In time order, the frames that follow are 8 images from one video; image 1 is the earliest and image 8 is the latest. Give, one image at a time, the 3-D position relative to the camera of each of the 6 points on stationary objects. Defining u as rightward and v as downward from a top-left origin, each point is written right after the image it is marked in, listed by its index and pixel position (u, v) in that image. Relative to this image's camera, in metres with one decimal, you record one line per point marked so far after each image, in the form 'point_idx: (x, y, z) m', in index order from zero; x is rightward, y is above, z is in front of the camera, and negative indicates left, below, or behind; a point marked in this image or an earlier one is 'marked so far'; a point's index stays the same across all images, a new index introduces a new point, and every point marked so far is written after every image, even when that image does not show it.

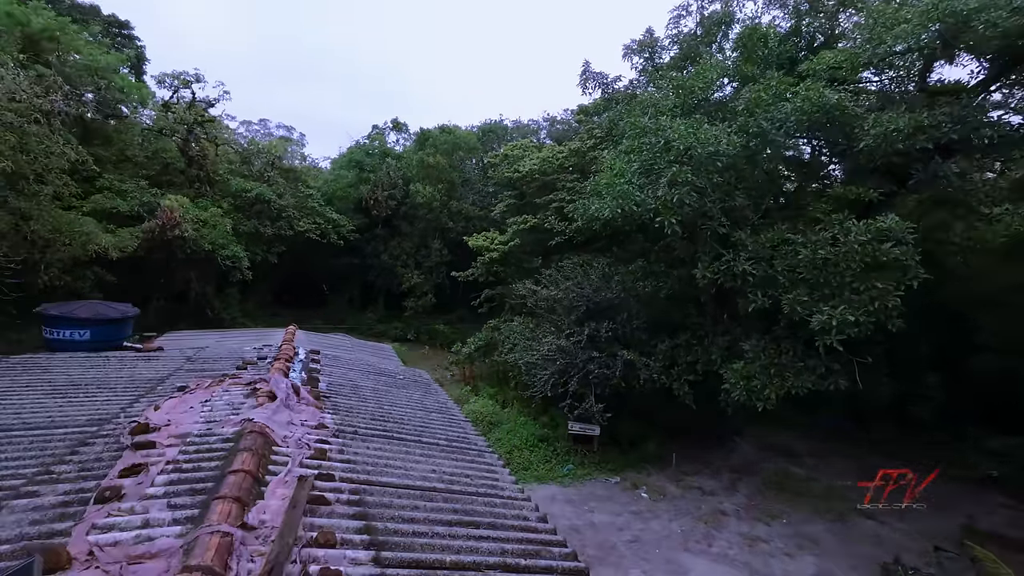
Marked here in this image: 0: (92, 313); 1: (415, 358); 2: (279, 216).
0: (-5.9, -0.4, +7.0) m
1: (-3.8, -2.8, +19.7) m
2: (-8.7, +2.7, +18.8) m
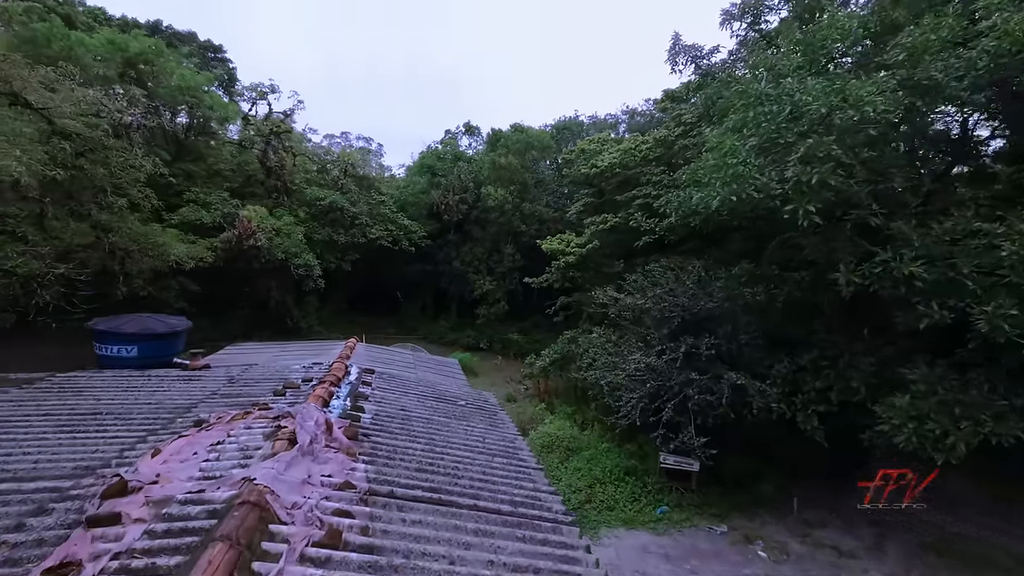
0: (-4.9, -0.5, +6.6) m
1: (-0.9, -3.0, +18.8) m
2: (-5.9, +2.4, +18.7) m
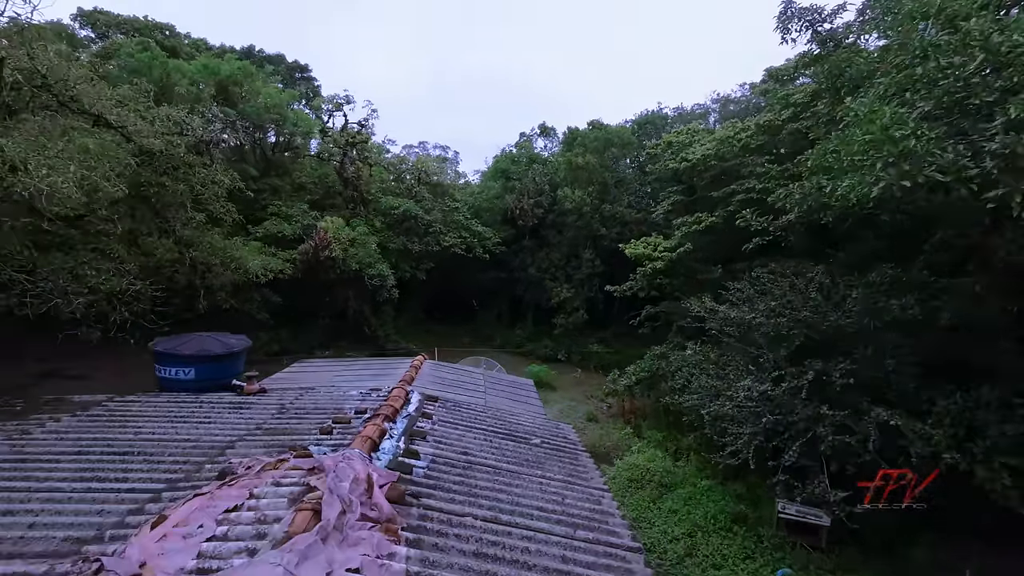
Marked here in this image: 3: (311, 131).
0: (-3.9, -0.8, +6.2) m
1: (+2.0, -3.3, +17.6) m
2: (-3.1, +2.1, +18.3) m
3: (-7.1, +5.6, +17.8) m
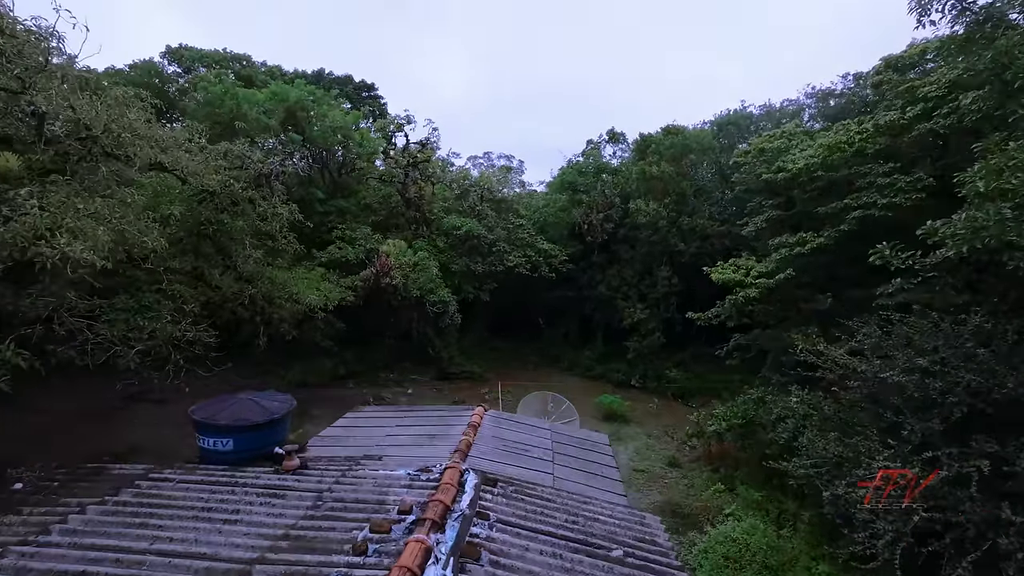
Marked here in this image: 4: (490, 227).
0: (-3.1, -1.5, +5.6) m
1: (+4.2, -4.0, +16.2) m
2: (-0.8, +1.3, +17.6) m
3: (-4.8, +4.8, +17.6) m
4: (-0.8, +2.2, +17.9) m
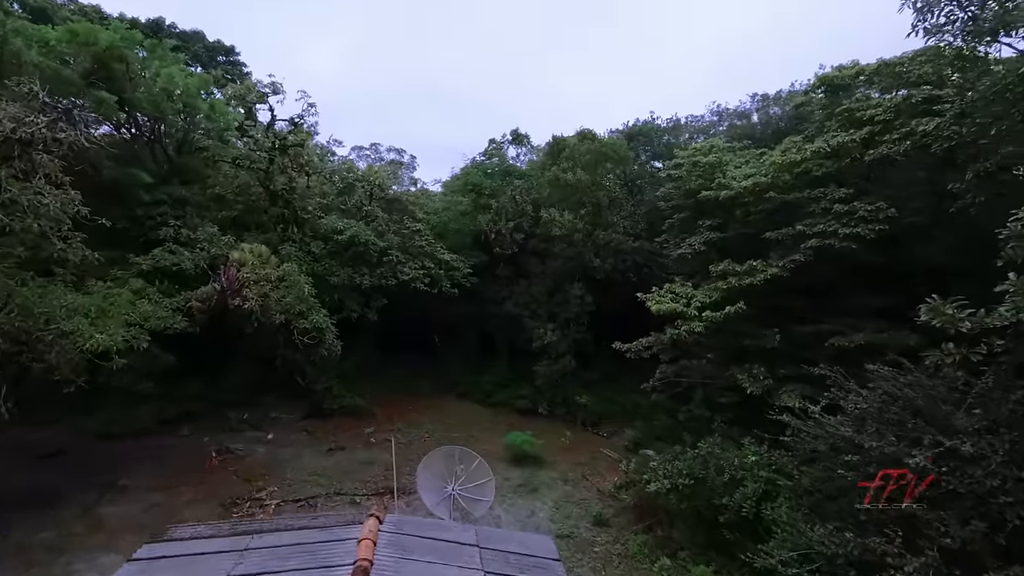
0: (-3.5, -1.9, +2.4) m
1: (+1.2, -4.6, +14.3) m
2: (-3.9, +0.8, +14.6) m
3: (-7.7, +4.3, +13.7) m
4: (-4.0, +1.7, +14.8) m
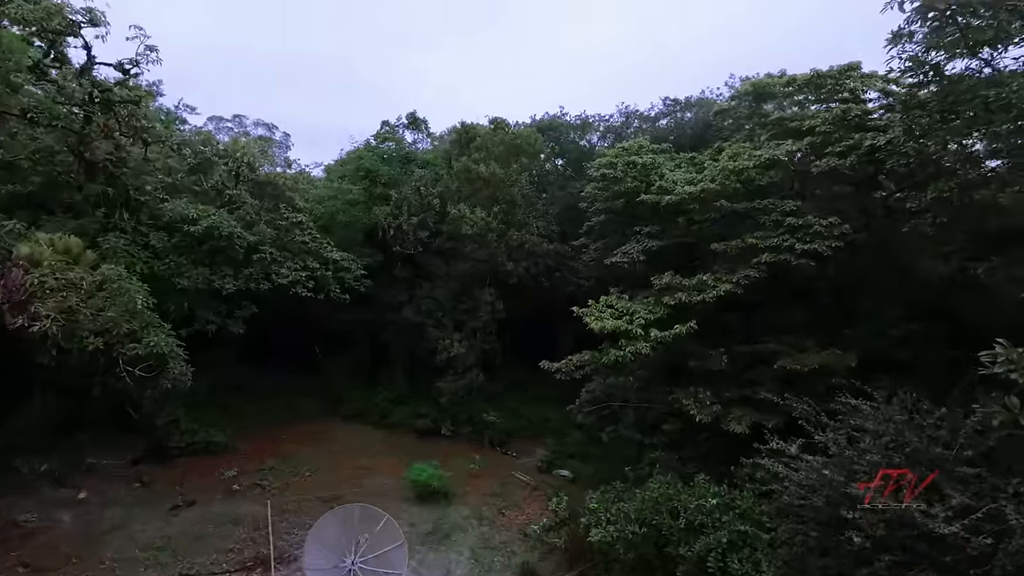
0: (-2.9, -2.2, -0.1) m
1: (-1.2, -4.8, +12.6) m
2: (-6.1, +0.7, +11.6) m
3: (-9.6, +4.3, +9.8) m
4: (-6.3, +1.6, +11.8) m
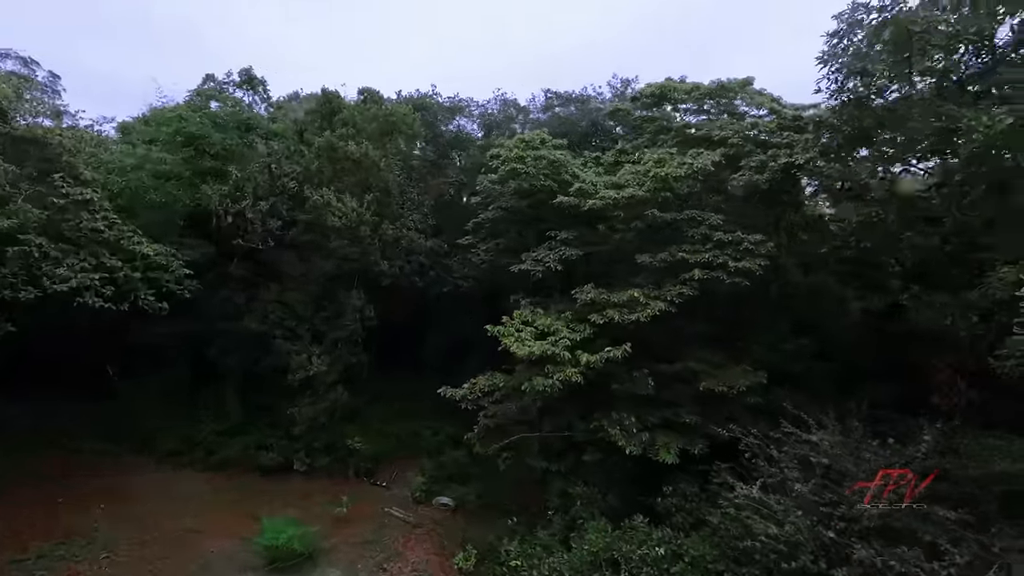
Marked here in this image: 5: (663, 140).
0: (-1.4, -2.7, -2.3) m
1: (-3.7, -4.9, +10.4) m
2: (-8.0, +0.6, +7.8) m
3: (-10.7, +4.1, +4.9) m
4: (-8.2, +1.5, +7.9) m
5: (+3.2, +3.1, +10.5) m
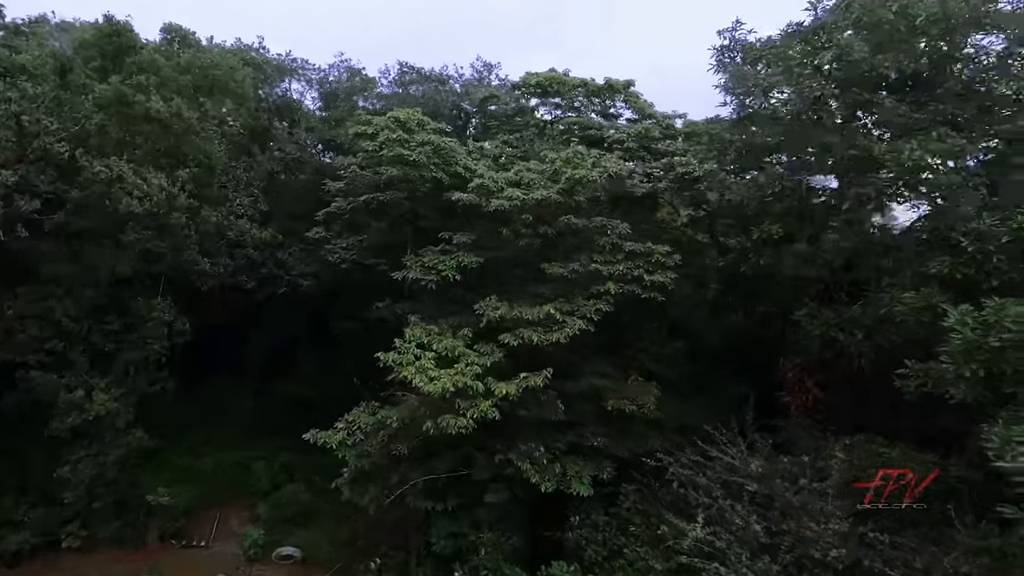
0: (+0.8, -3.2, -3.6) m
1: (-5.8, -5.1, +7.6) m
2: (-8.9, +0.4, +3.6) m
3: (-10.4, +3.8, -0.2) m
4: (-9.1, +1.2, +3.6) m
5: (+0.8, +3.0, +9.8) m
